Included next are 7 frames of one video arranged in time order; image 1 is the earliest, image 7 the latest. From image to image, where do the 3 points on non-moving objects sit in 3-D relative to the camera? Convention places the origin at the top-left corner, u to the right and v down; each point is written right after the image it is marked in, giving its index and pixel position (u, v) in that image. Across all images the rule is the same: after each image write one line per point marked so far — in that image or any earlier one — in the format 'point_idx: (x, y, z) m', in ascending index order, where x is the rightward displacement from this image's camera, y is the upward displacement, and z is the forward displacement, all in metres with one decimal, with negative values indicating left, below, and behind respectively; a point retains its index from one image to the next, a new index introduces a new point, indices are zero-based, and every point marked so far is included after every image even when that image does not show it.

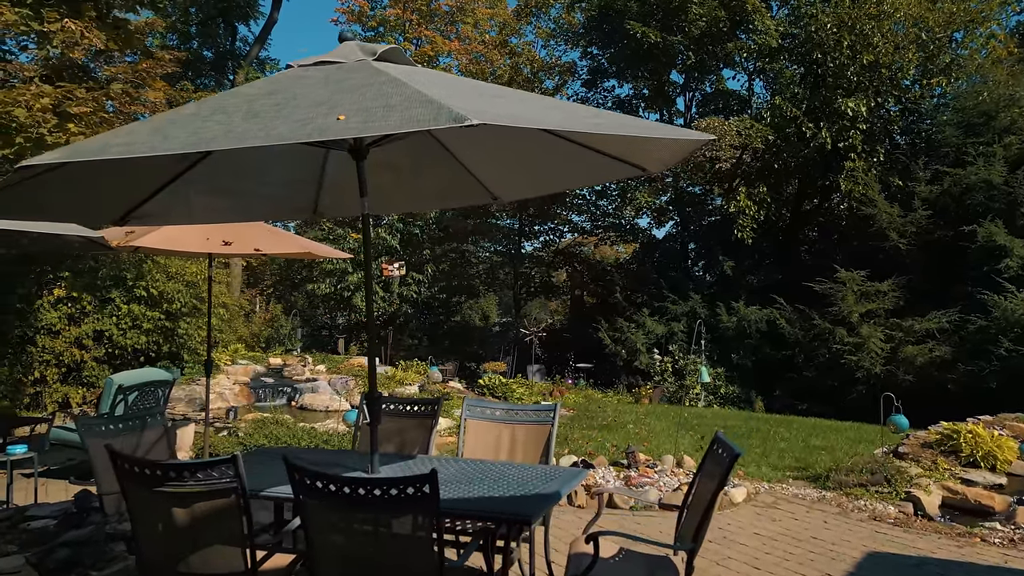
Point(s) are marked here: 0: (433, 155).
0: (-0.4, +0.7, +3.7) m
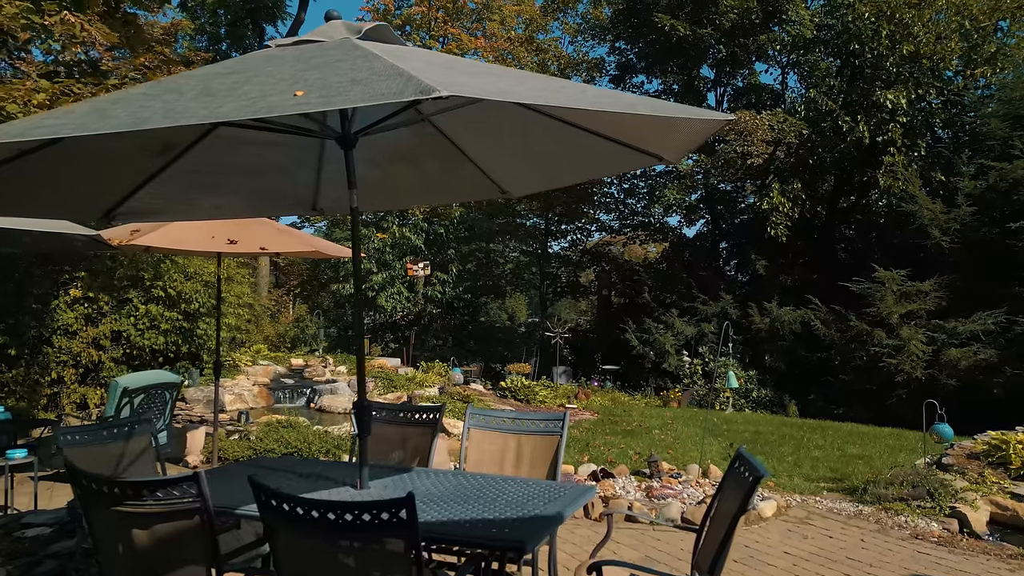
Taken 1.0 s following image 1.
0: (-0.4, +0.7, +3.5) m
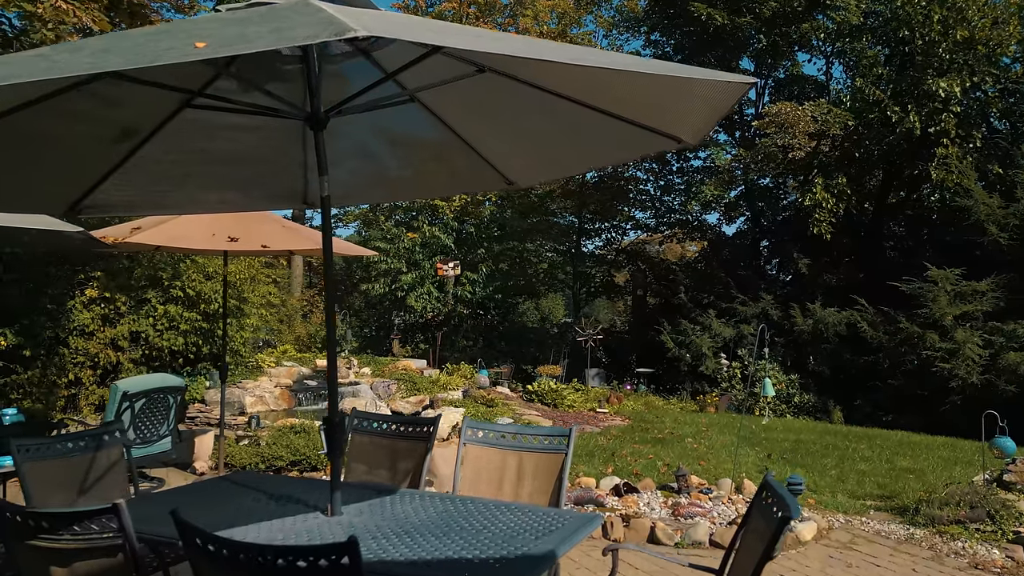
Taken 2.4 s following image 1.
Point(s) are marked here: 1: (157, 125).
0: (-0.4, +0.7, +3.2) m
1: (-1.4, +0.6, +2.6) m
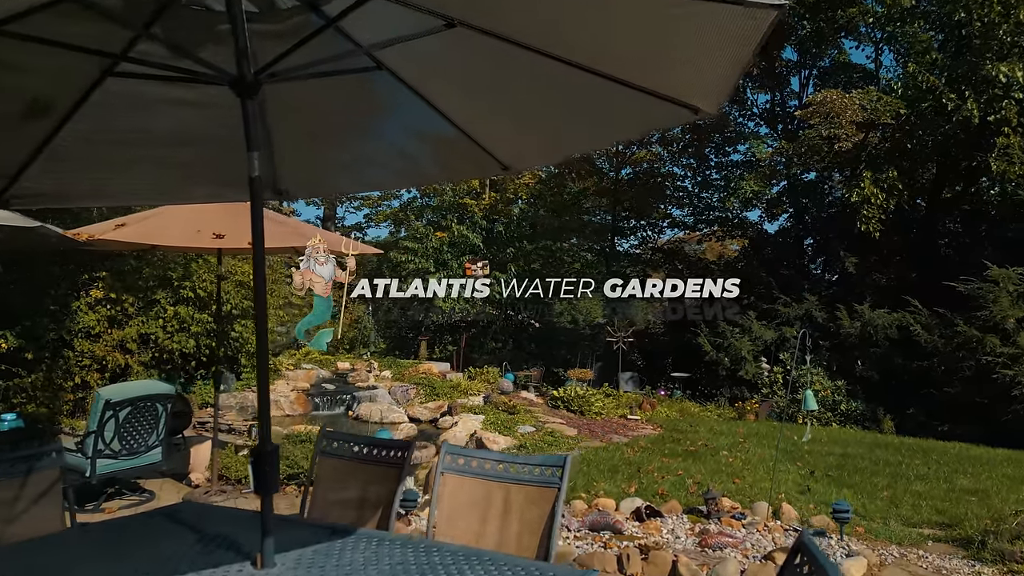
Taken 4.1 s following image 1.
0: (-0.4, +0.7, +2.7) m
1: (-1.5, +0.6, +2.3) m
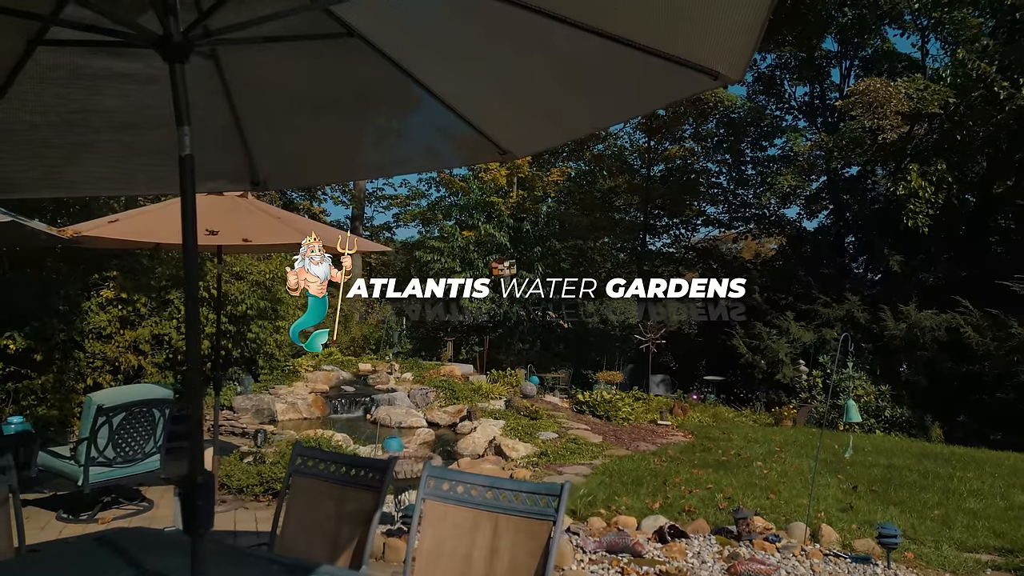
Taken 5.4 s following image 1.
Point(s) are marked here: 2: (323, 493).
0: (-0.4, +0.7, +2.4) m
1: (-1.5, +0.6, +2.0) m
2: (-0.7, -0.8, +2.5) m
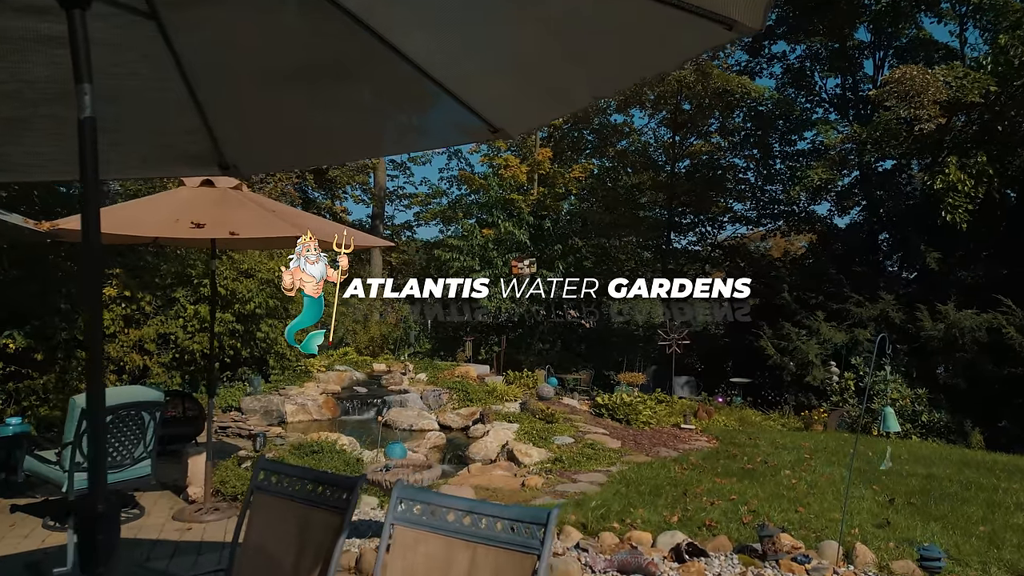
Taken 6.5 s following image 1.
0: (-0.5, +0.7, +2.1) m
1: (-1.6, +0.6, +1.8) m
2: (-0.7, -0.7, +2.2) m
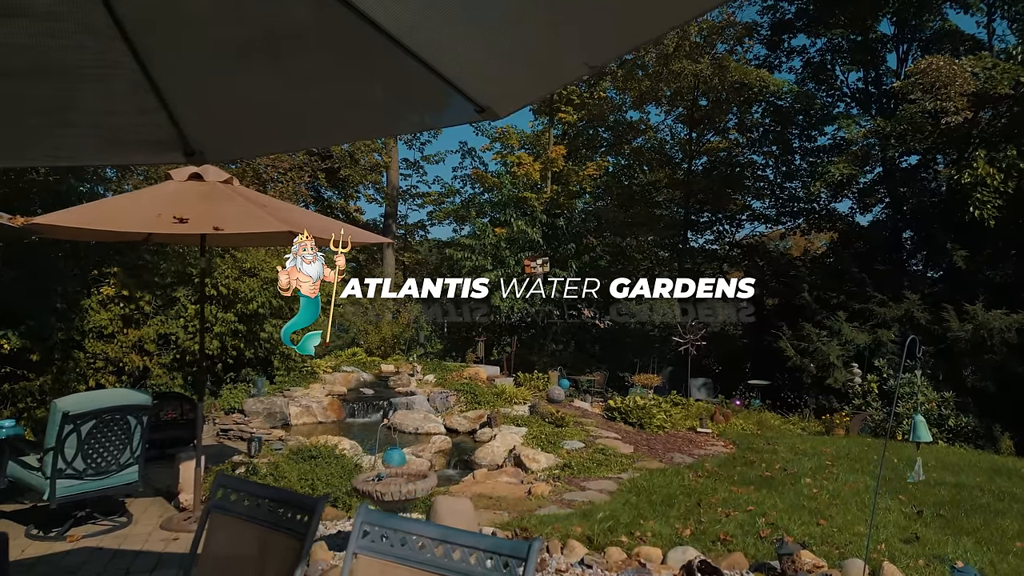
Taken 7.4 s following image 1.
0: (-0.5, +0.7, +1.9) m
1: (-1.6, +0.7, +1.6) m
2: (-0.8, -0.7, +2.0) m
